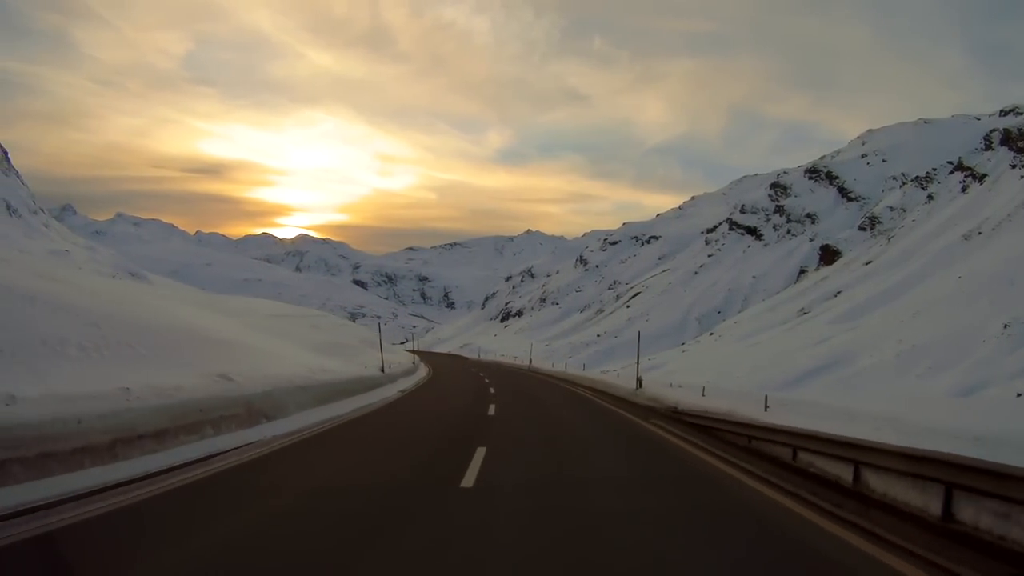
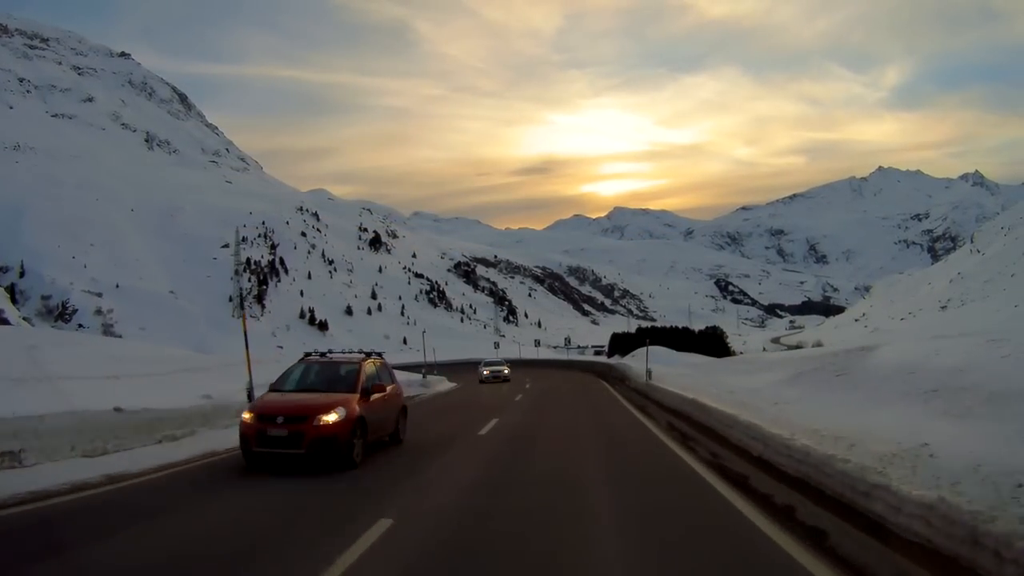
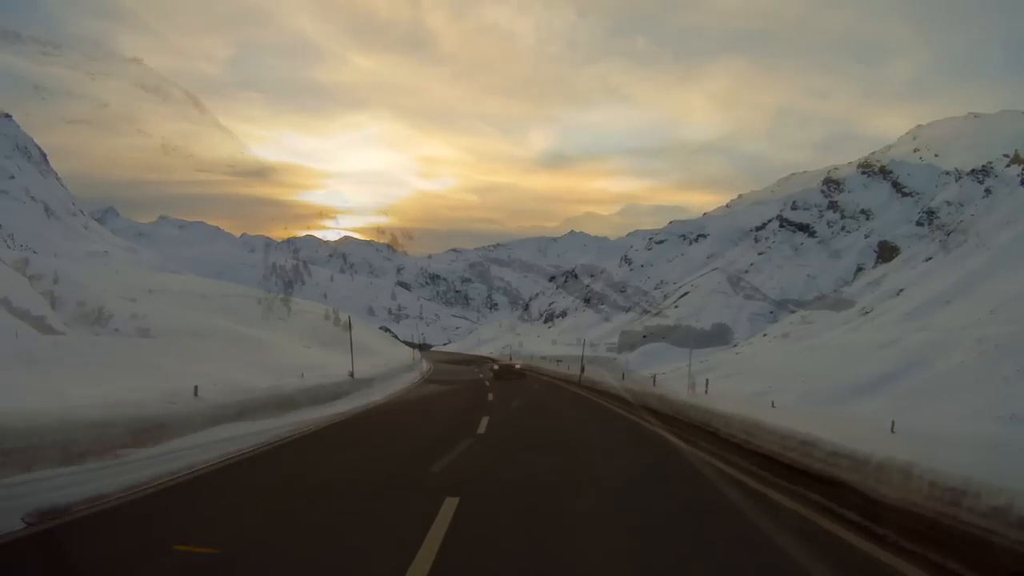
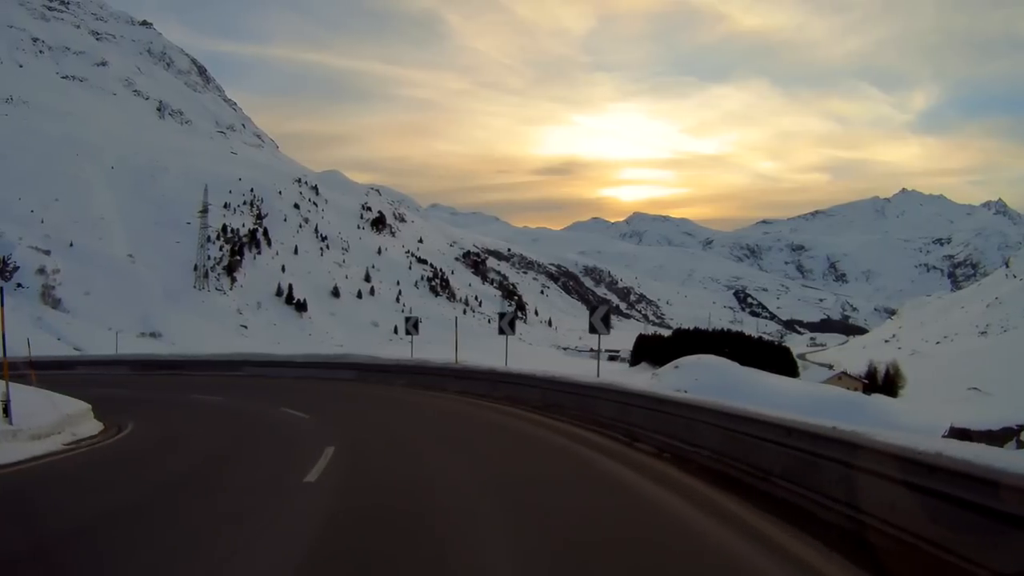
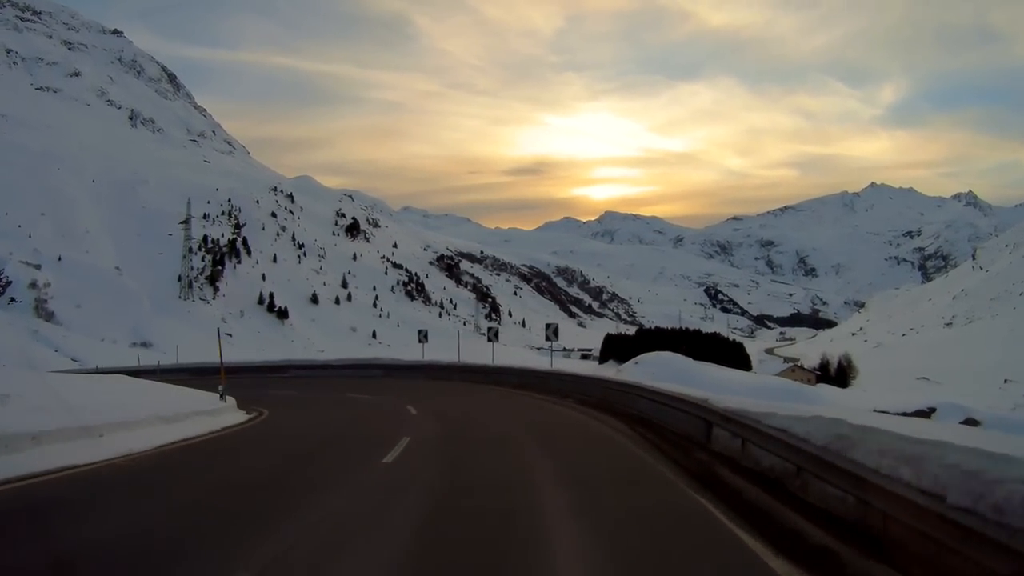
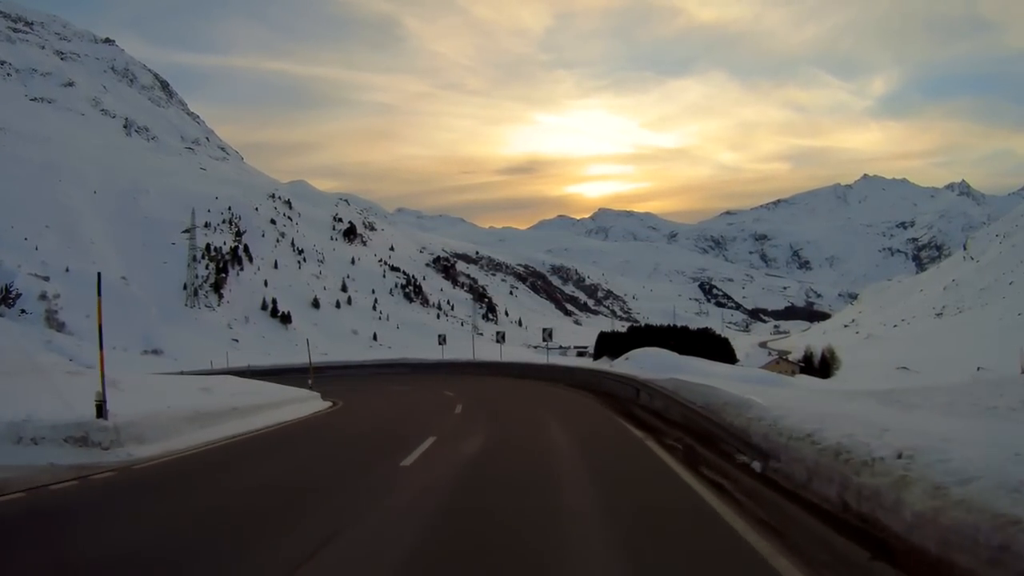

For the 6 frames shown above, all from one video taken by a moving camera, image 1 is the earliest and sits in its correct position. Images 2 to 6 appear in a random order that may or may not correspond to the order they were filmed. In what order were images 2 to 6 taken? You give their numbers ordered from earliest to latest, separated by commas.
3, 2, 6, 5, 4
